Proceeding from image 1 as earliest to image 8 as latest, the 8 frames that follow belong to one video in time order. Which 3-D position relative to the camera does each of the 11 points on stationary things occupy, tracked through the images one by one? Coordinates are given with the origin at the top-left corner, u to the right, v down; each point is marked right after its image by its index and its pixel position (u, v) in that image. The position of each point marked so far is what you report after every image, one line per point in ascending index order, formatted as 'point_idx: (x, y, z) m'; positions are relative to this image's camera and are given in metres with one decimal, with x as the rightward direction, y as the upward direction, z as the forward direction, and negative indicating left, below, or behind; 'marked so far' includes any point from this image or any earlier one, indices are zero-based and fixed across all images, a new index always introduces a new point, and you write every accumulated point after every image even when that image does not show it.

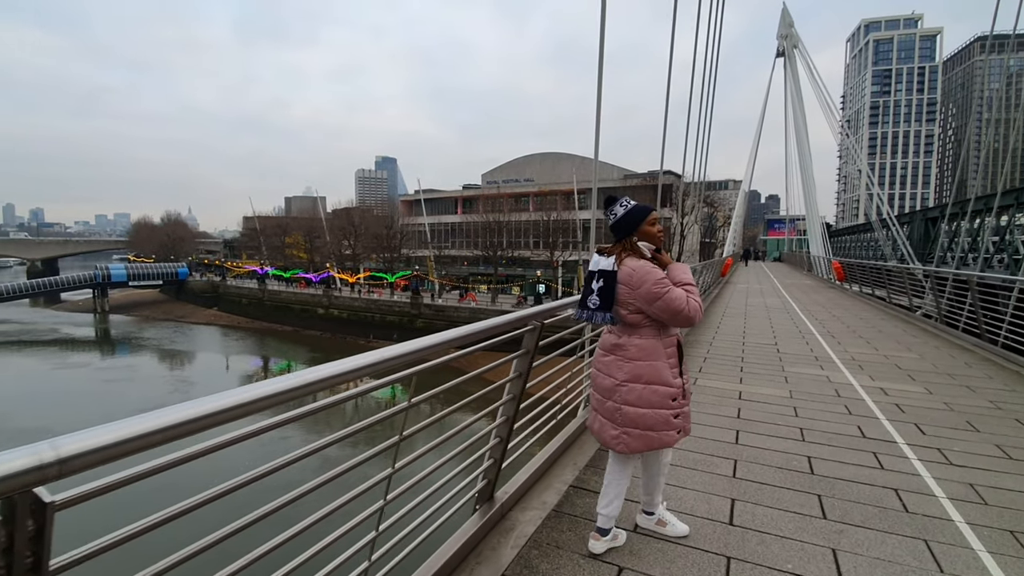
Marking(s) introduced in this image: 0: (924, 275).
0: (+7.9, +0.2, +10.0) m
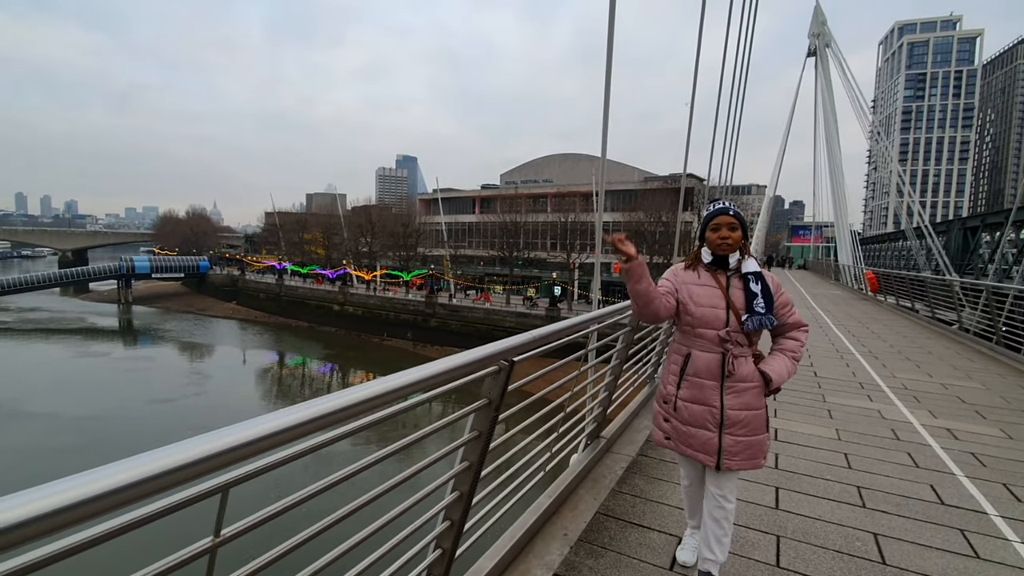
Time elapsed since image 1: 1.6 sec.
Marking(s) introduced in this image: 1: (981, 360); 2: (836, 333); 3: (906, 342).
0: (+8.1, -0.1, +9.2) m
1: (+6.0, -0.9, +6.5) m
2: (+5.3, -0.8, +8.4) m
3: (+5.9, -0.8, +7.8) m
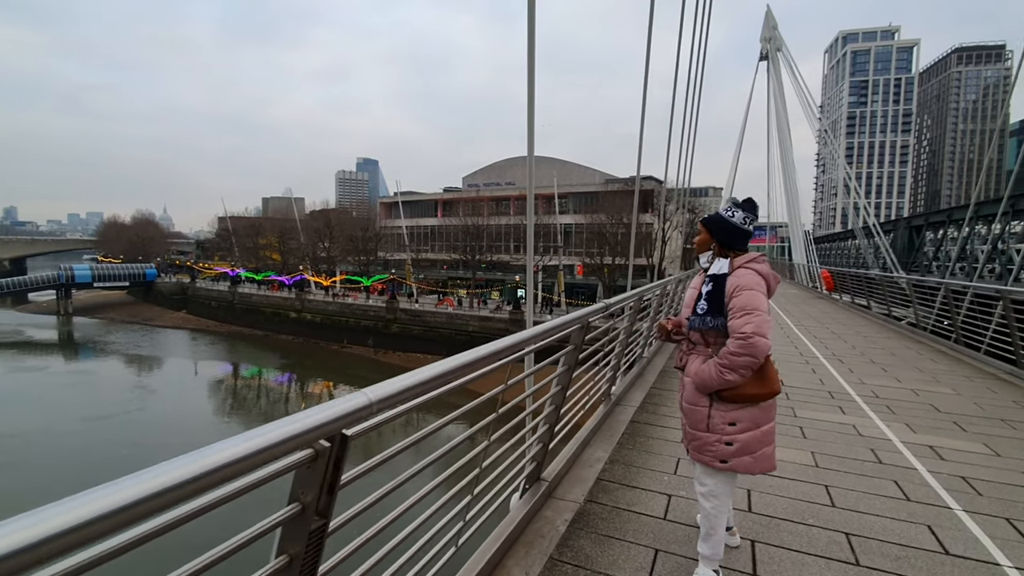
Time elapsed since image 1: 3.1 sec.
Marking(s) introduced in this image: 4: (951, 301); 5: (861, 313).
0: (+7.3, 0.0, +9.4) m
1: (+5.4, -0.9, +6.5) m
2: (+4.6, -0.8, +8.4) m
3: (+5.3, -0.8, +7.8) m
4: (+6.2, -0.2, +7.3) m
5: (+8.3, -0.6, +12.5) m
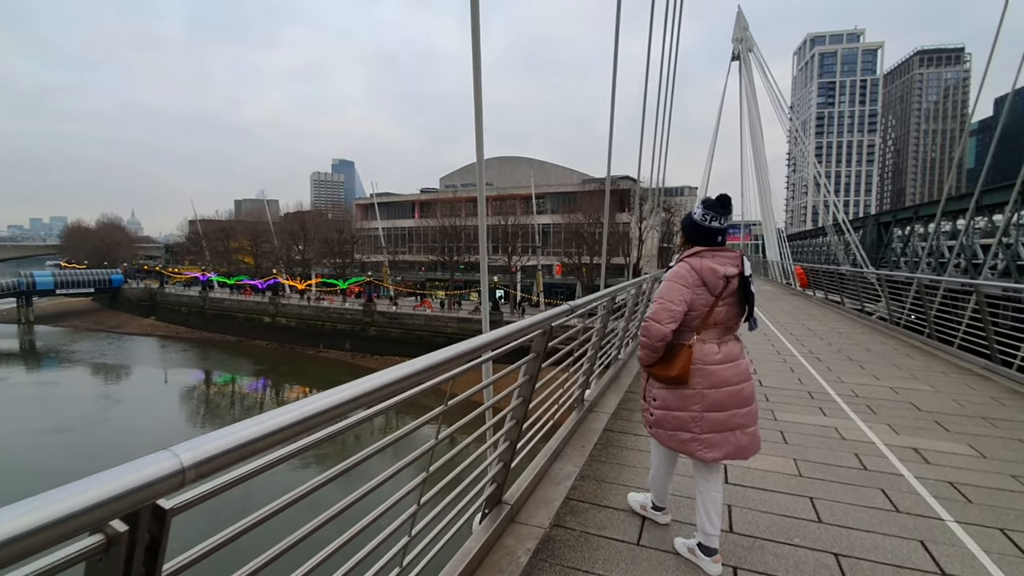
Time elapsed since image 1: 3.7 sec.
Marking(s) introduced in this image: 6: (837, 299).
0: (+6.8, +0.1, +9.5) m
1: (+5.1, -0.8, +6.5) m
2: (+4.2, -0.7, +8.4) m
3: (+4.9, -0.8, +7.8) m
4: (+5.8, -0.1, +7.4) m
5: (+7.7, -0.5, +12.6) m
6: (+8.5, -0.3, +13.6) m
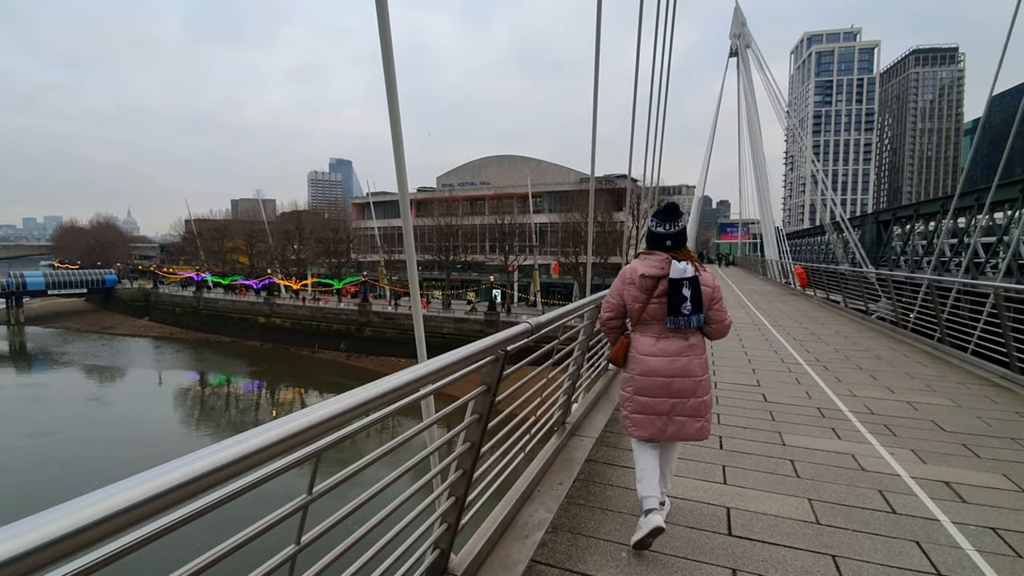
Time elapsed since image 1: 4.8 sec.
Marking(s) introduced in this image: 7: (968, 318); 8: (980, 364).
0: (+6.7, +0.1, +9.2) m
1: (+4.9, -0.9, +6.2) m
2: (+4.0, -0.8, +8.1) m
3: (+4.8, -0.8, +7.5) m
4: (+5.7, -0.1, +7.1) m
5: (+7.5, -0.5, +12.3) m
6: (+8.3, -0.3, +13.3) m
7: (+5.8, -0.4, +6.7) m
8: (+5.2, -0.8, +5.9) m
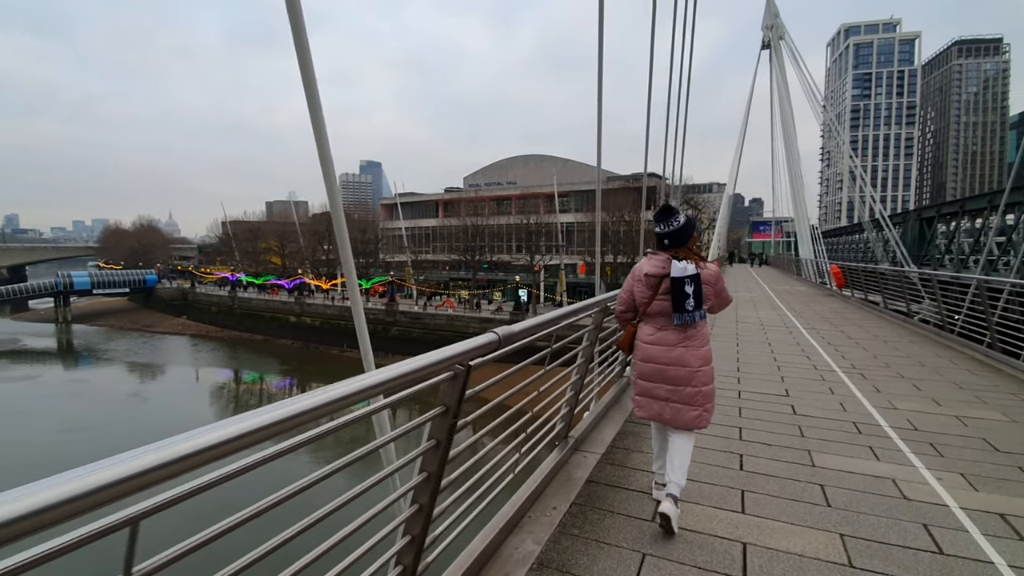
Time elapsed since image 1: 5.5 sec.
0: (+7.0, +0.1, +8.6) m
1: (+5.1, -0.9, +5.8) m
2: (+4.3, -0.8, +7.7) m
3: (+5.0, -0.8, +7.1) m
4: (+5.9, -0.1, +6.6) m
5: (+8.0, -0.5, +11.7) m
6: (+8.8, -0.3, +12.7) m
7: (+6.0, -0.4, +6.2) m
8: (+5.4, -0.8, +5.4) m
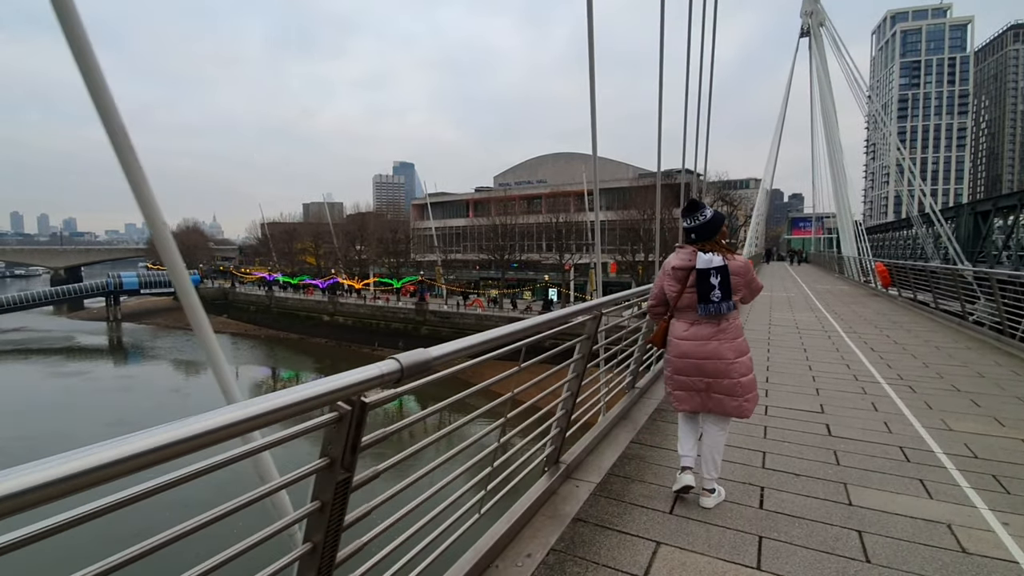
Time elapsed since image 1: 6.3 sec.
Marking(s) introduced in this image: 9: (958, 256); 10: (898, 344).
0: (+7.4, +0.1, +7.9) m
1: (+5.3, -0.9, +5.2) m
2: (+4.6, -0.8, +7.1) m
3: (+5.2, -0.8, +6.5) m
4: (+6.1, -0.1, +5.9) m
5: (+8.5, -0.5, +10.9) m
6: (+9.4, -0.3, +11.9) m
7: (+6.2, -0.4, +5.5) m
8: (+5.5, -0.8, +4.8) m
9: (+16.7, +1.2, +19.6) m
10: (+5.3, -0.7, +7.2) m
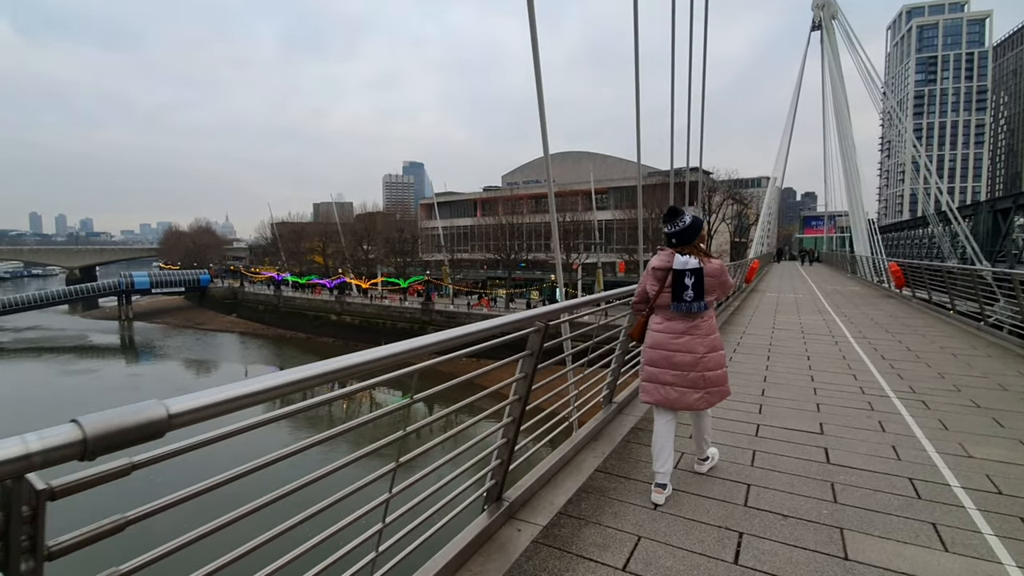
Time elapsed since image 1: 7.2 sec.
0: (+7.3, +0.1, +7.5) m
1: (+5.1, -0.9, +4.8) m
2: (+4.5, -0.8, +6.7) m
3: (+5.1, -0.8, +6.1) m
4: (+6.0, -0.1, +5.5) m
5: (+8.5, -0.5, +10.5) m
6: (+9.4, -0.3, +11.4) m
7: (+6.0, -0.4, +5.1) m
8: (+5.4, -0.8, +4.4) m
9: (+16.9, +1.2, +19.0) m
10: (+5.2, -0.8, +6.8) m
